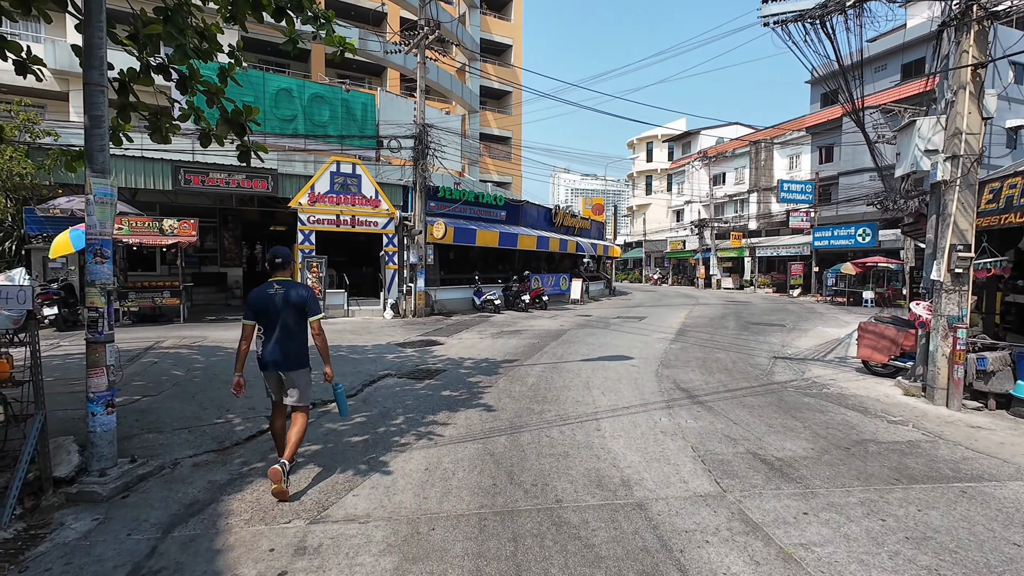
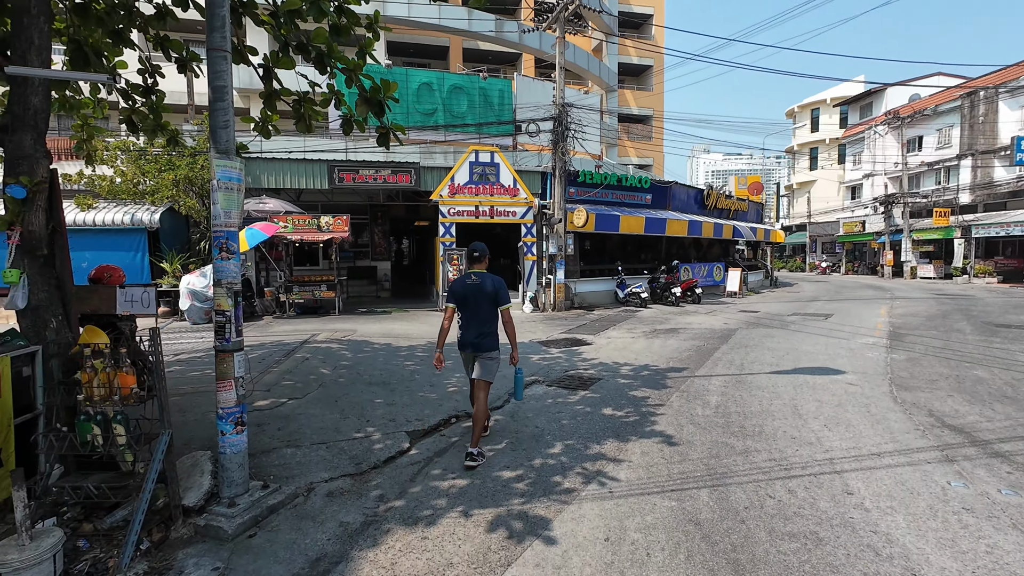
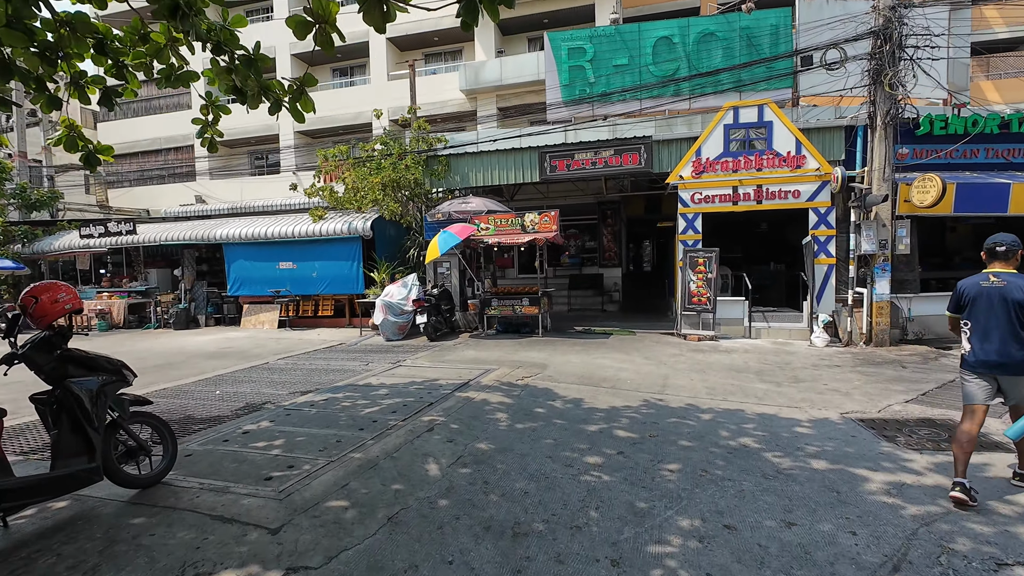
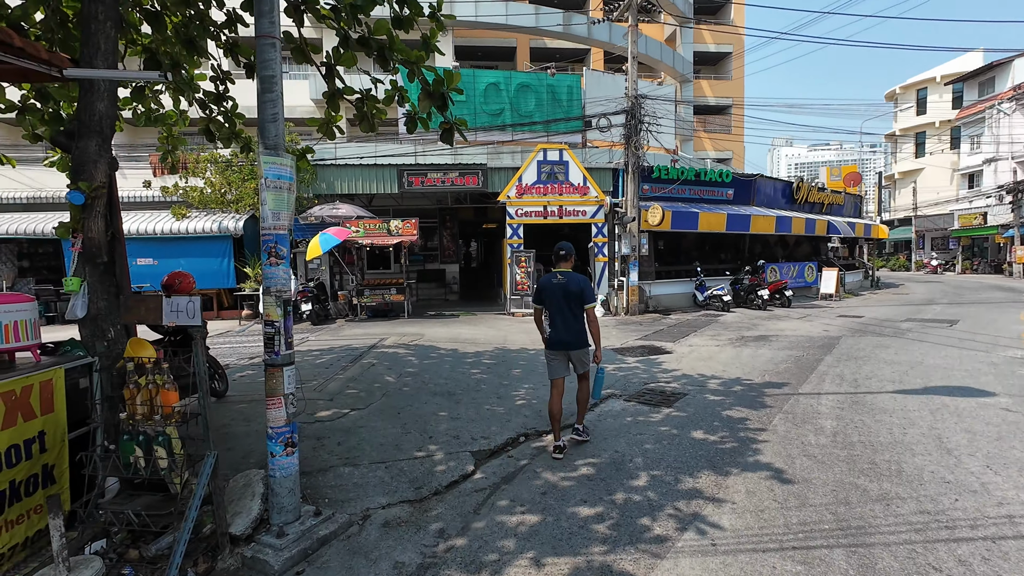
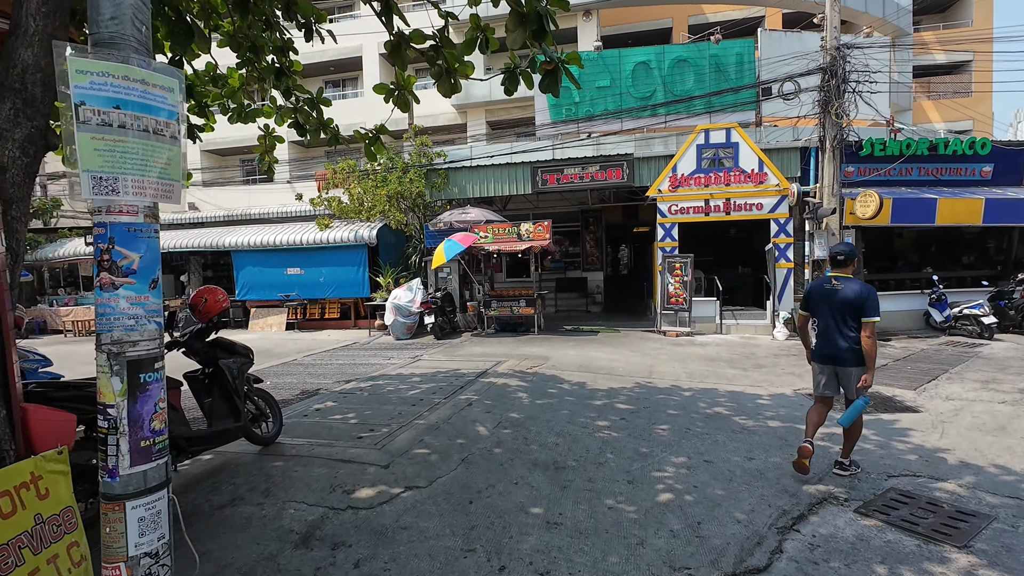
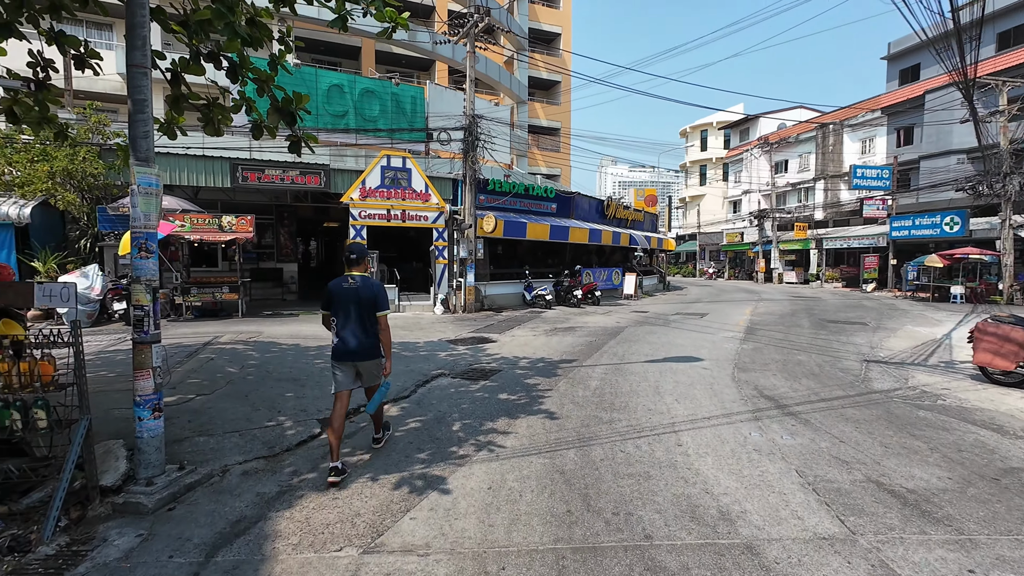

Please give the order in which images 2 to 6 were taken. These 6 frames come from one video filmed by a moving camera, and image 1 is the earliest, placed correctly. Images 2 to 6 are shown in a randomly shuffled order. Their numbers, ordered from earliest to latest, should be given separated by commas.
6, 2, 4, 5, 3
